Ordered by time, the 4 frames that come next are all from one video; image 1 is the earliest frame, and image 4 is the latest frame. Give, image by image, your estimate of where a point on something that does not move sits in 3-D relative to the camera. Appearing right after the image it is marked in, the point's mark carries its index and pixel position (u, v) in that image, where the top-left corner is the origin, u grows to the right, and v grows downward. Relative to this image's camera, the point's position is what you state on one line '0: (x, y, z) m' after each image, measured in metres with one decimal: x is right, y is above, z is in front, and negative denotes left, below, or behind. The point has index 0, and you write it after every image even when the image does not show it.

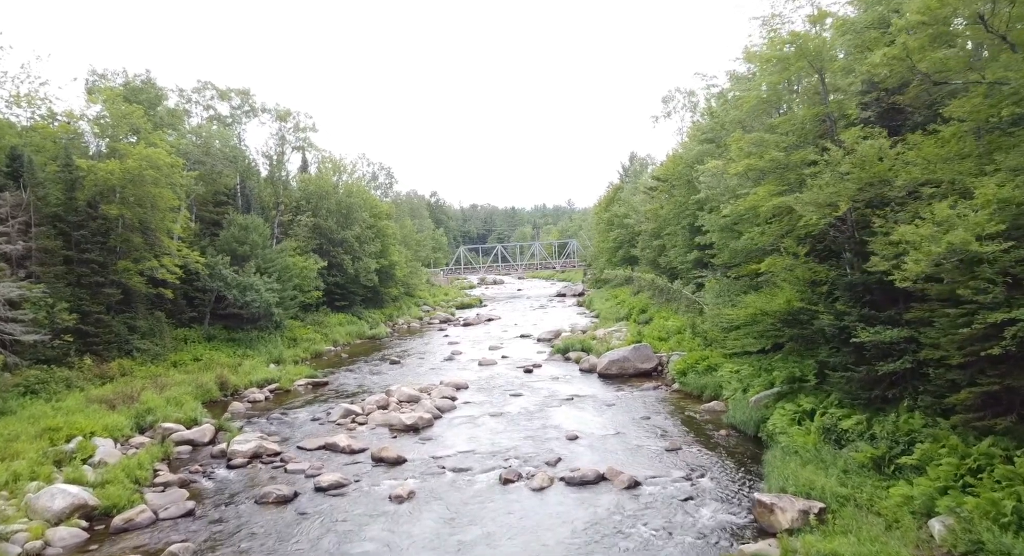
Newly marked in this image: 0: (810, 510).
0: (+4.5, -3.5, +9.8) m
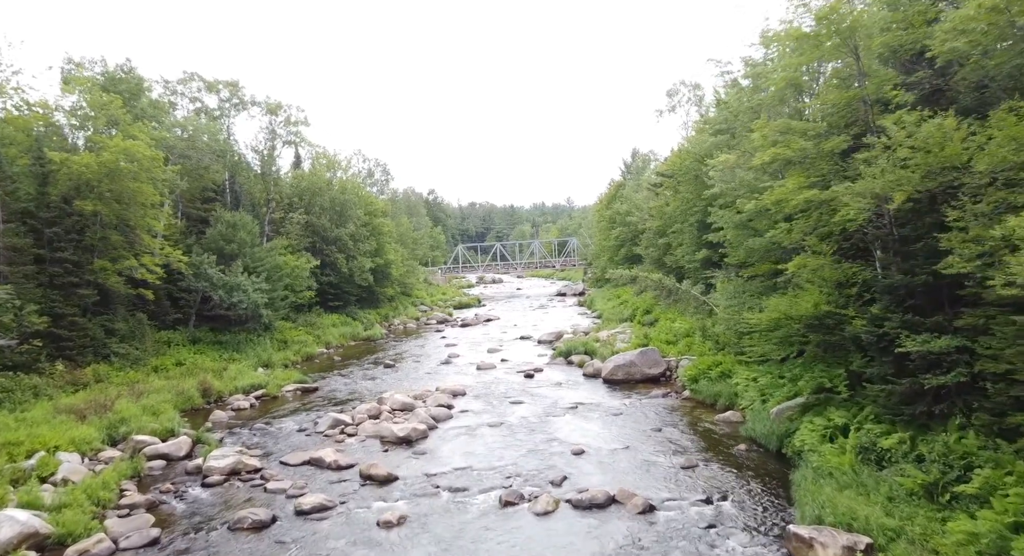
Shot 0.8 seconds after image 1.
0: (+4.5, -3.5, +8.6) m
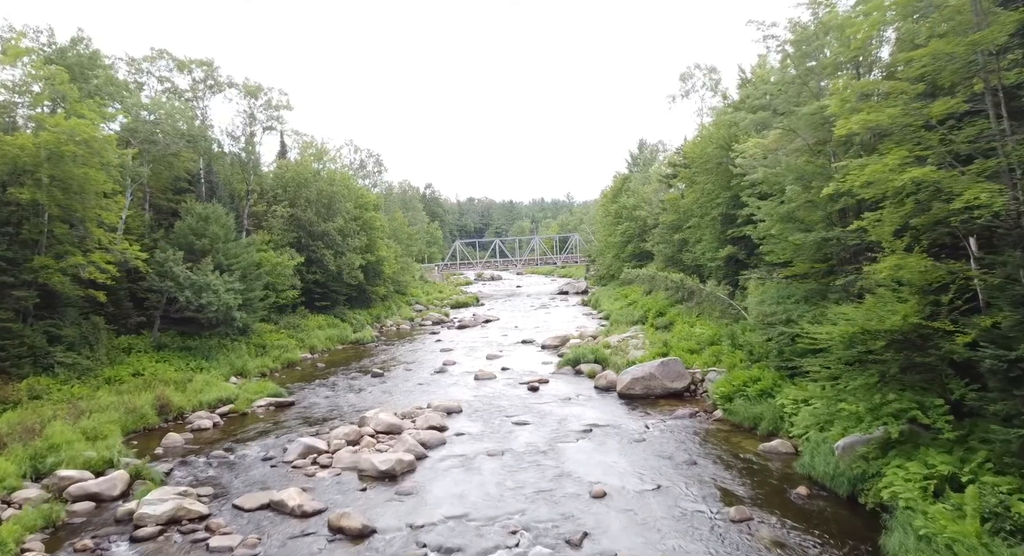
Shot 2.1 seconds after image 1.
0: (+4.6, -3.6, +5.9) m
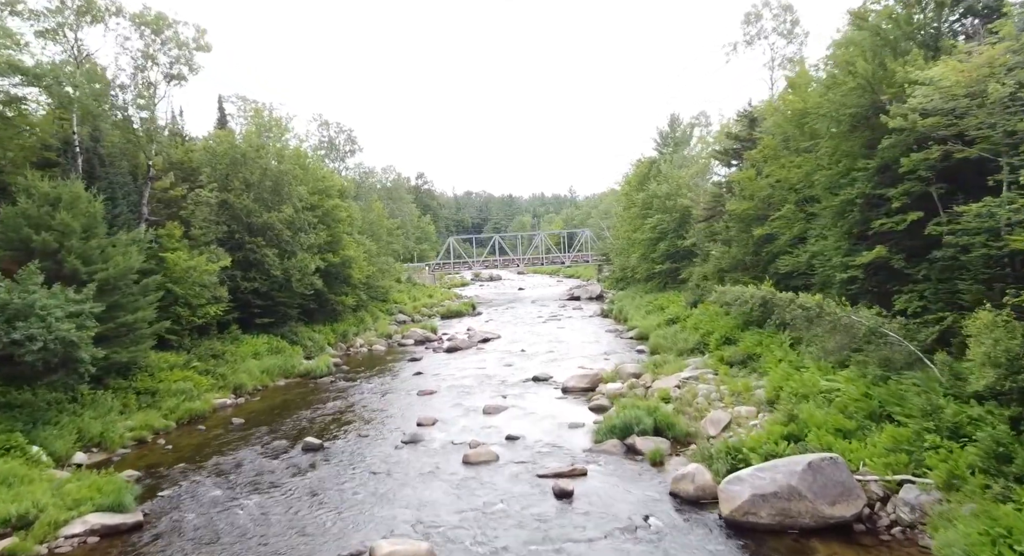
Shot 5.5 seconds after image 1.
0: (+5.0, -4.2, -3.0) m
